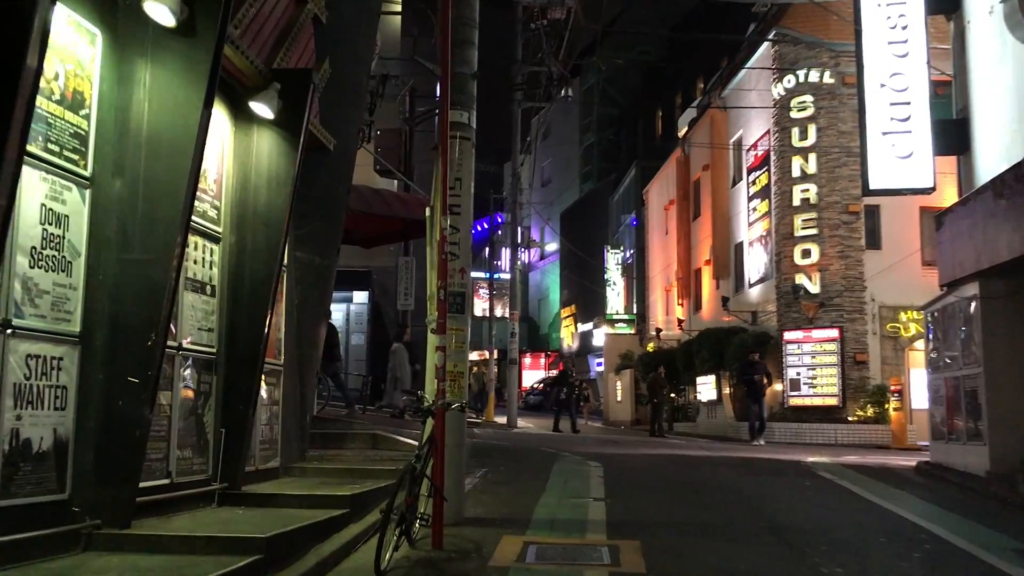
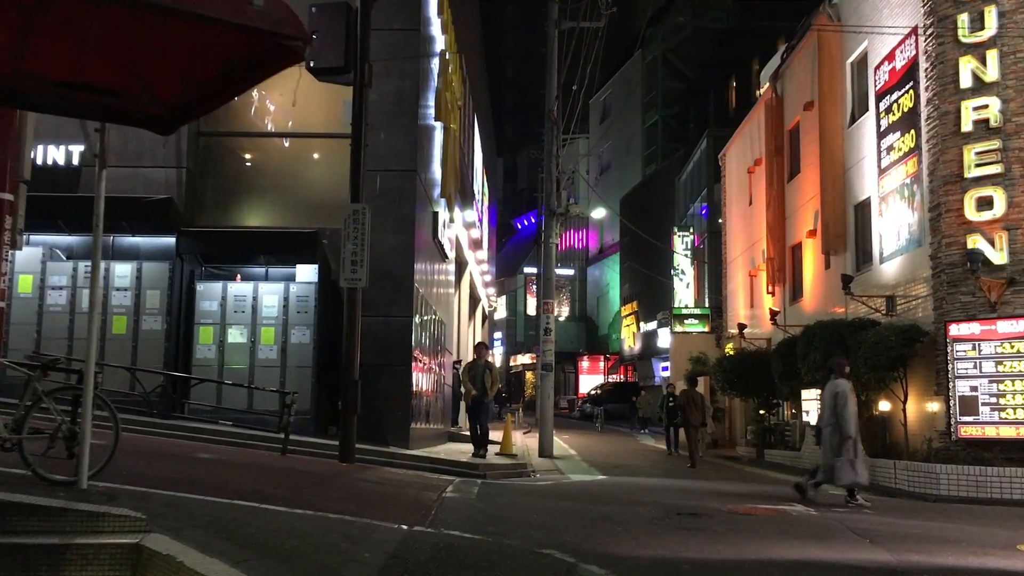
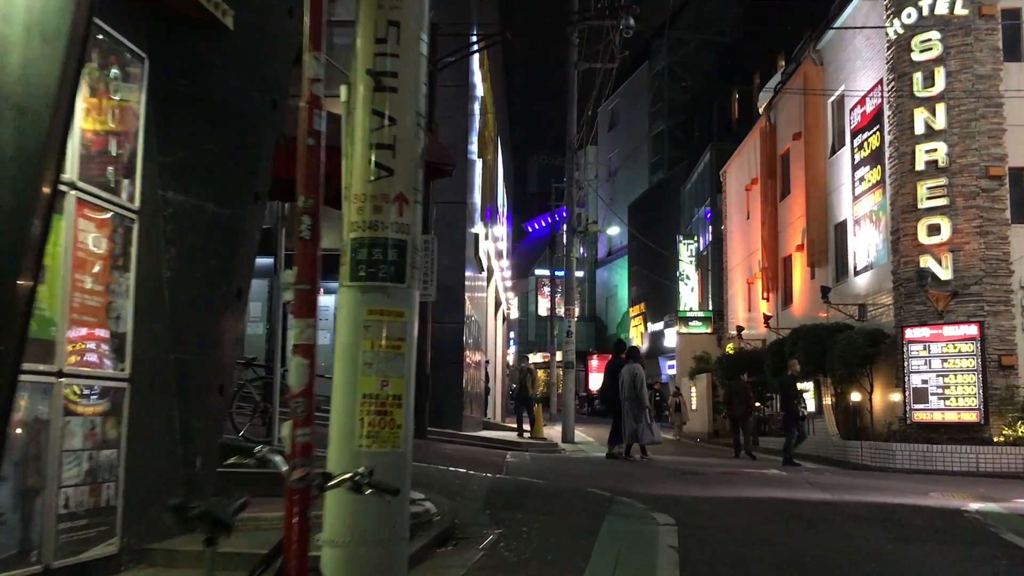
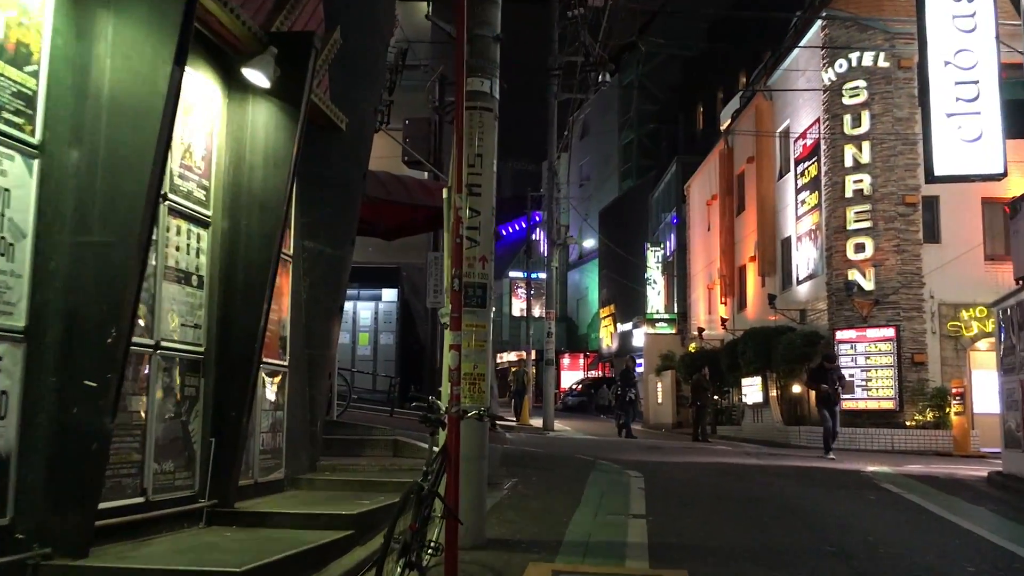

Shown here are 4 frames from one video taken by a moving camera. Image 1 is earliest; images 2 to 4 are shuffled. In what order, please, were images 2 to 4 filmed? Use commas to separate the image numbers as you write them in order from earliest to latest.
4, 3, 2
